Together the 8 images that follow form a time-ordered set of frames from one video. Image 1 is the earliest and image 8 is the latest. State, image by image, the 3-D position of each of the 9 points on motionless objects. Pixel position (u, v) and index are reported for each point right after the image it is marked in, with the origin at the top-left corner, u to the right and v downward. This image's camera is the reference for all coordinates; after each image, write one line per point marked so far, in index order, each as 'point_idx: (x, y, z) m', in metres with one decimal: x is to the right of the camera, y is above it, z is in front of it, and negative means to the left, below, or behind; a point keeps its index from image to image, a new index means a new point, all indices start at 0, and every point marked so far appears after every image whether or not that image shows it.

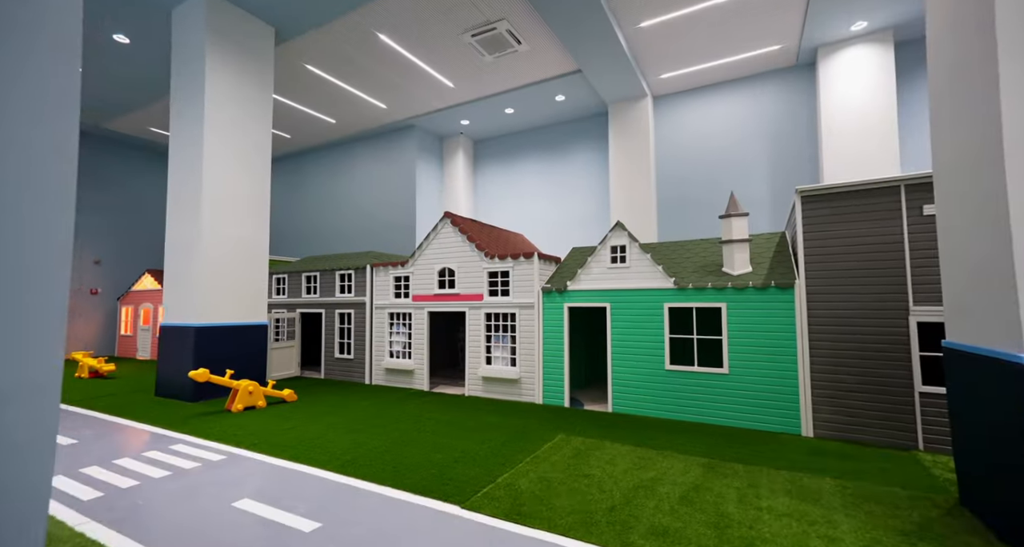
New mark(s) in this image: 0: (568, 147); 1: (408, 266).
0: (+1.2, +2.9, +10.8) m
1: (-1.7, +0.1, +7.6) m
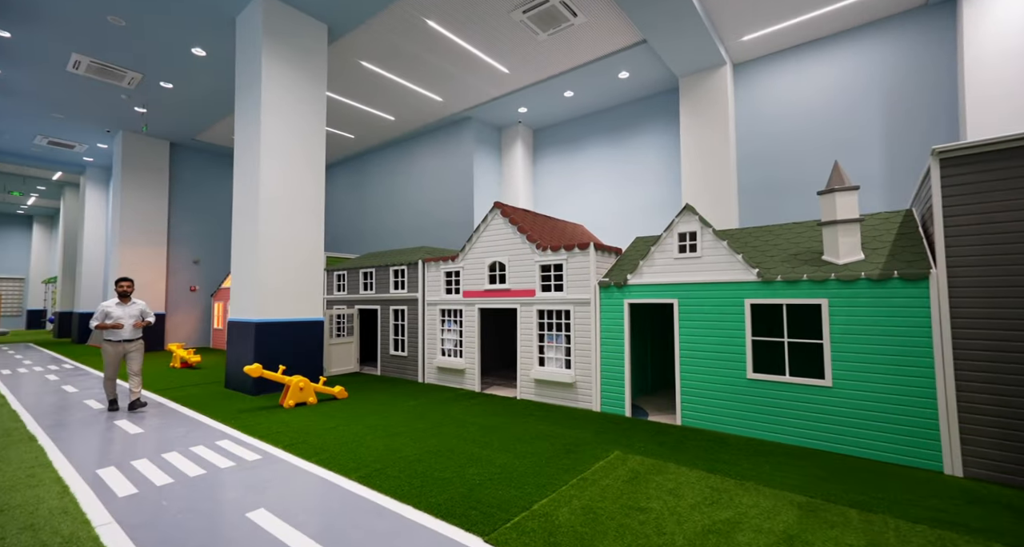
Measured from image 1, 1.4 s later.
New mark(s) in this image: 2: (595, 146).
0: (+2.5, +2.9, +10.0) m
1: (-0.8, +0.2, +7.2) m
2: (+1.8, +2.8, +10.5) m
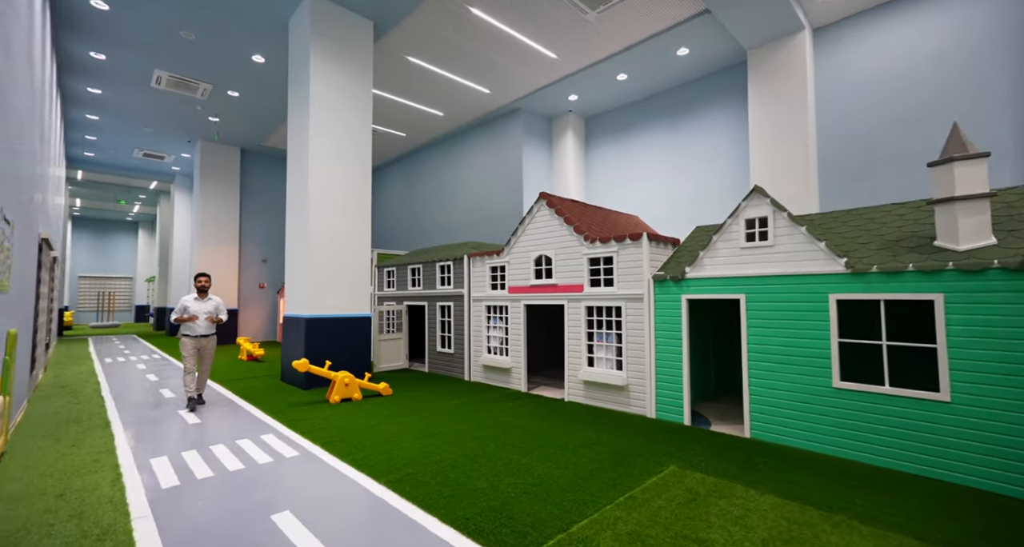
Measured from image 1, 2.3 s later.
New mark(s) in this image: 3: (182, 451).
0: (+3.5, +3.0, +9.3) m
1: (-0.1, +0.3, +7.0) m
2: (+2.9, +2.9, +9.9) m
3: (-3.3, -1.8, +4.7) m
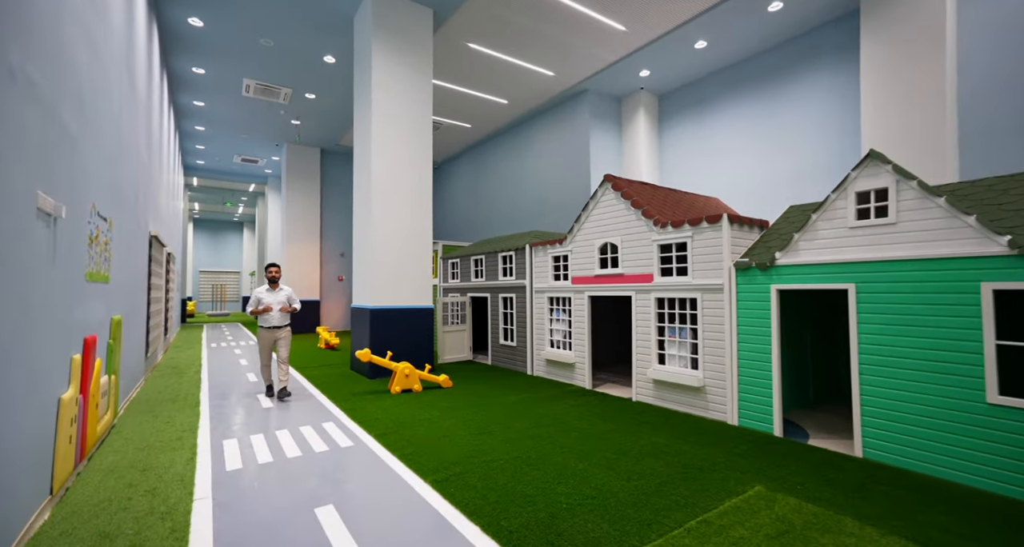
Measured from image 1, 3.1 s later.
0: (+4.7, +3.2, +8.3) m
1: (+0.8, +0.4, +6.6) m
2: (+4.2, +3.1, +9.1) m
3: (-2.7, -1.6, +4.9) m
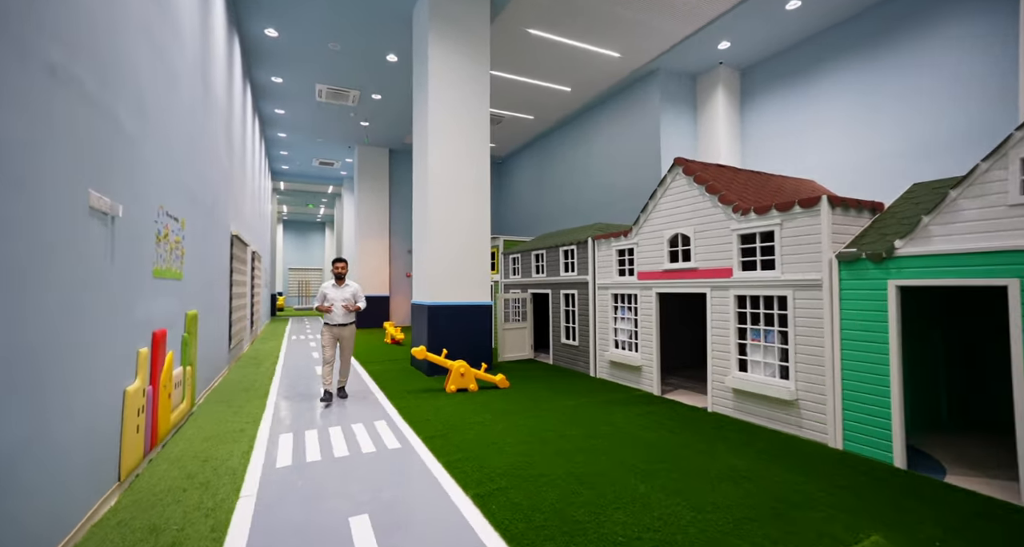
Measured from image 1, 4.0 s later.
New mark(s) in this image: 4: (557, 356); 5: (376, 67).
0: (+5.7, +3.3, +7.2) m
1: (+1.6, +0.5, +6.1) m
2: (+5.3, +3.1, +8.0) m
3: (-2.1, -1.6, +4.9) m
4: (+0.7, -1.3, +7.6) m
5: (-3.2, +5.0, +11.4) m
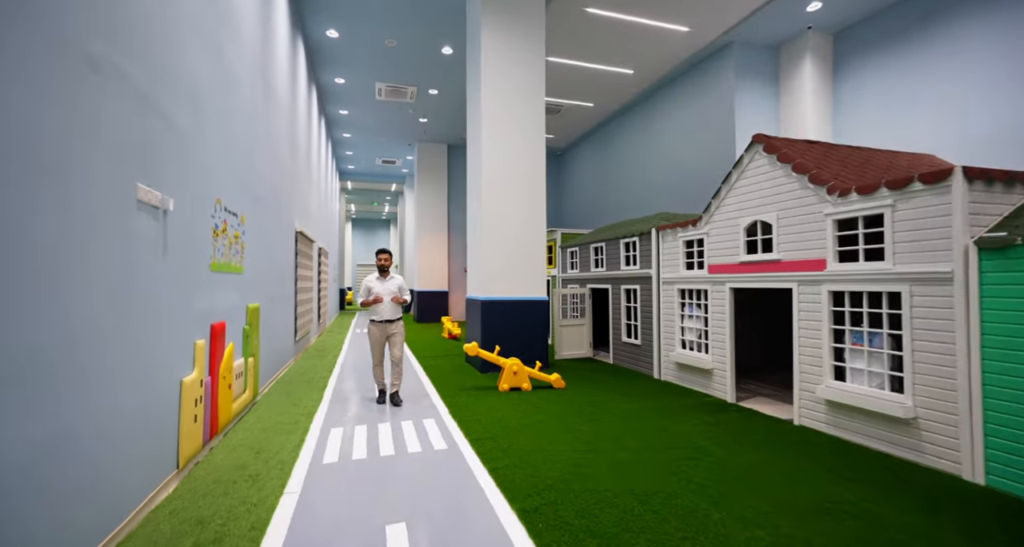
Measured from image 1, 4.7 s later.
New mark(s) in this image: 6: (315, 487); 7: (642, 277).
0: (+6.5, +3.3, +6.1) m
1: (+2.2, +0.6, +5.5) m
2: (+6.2, +3.2, +7.0) m
3: (-1.6, -1.5, +4.8) m
4: (+1.6, -1.2, +7.2) m
5: (-1.9, +5.1, +11.4) m
6: (-1.4, -1.5, +3.4) m
7: (+1.8, 0.0, +6.5) m
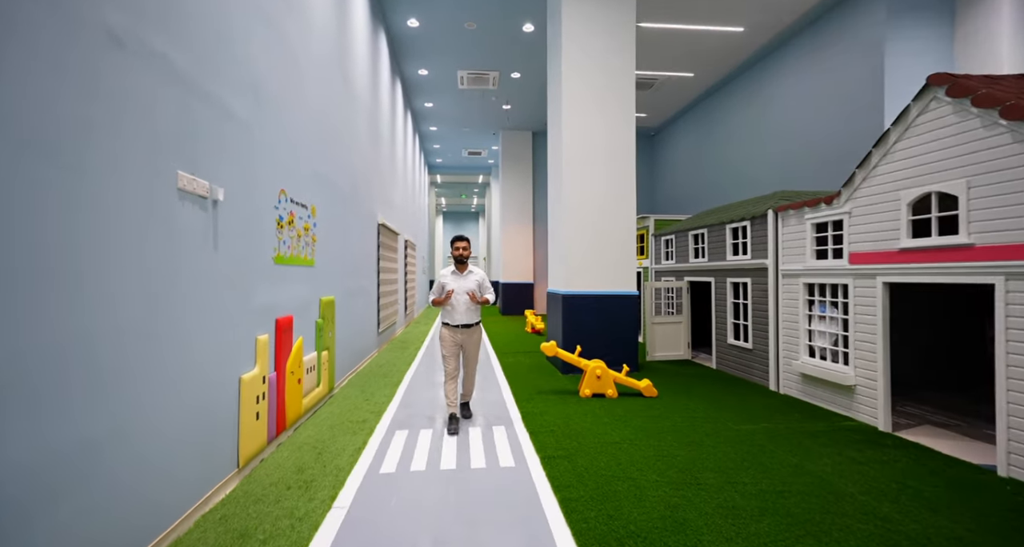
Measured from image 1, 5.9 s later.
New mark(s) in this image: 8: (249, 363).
0: (+7.3, +3.4, +4.2) m
1: (+3.0, +0.6, +4.4) m
2: (+7.2, +3.3, +5.1) m
3: (-0.8, -1.4, +4.4) m
4: (+2.7, -1.1, +6.2) m
5: (+0.1, +5.3, +10.9) m
6: (-0.9, -1.4, +3.0) m
7: (+2.8, +0.1, +5.5) m
8: (-2.1, -0.7, +3.7) m
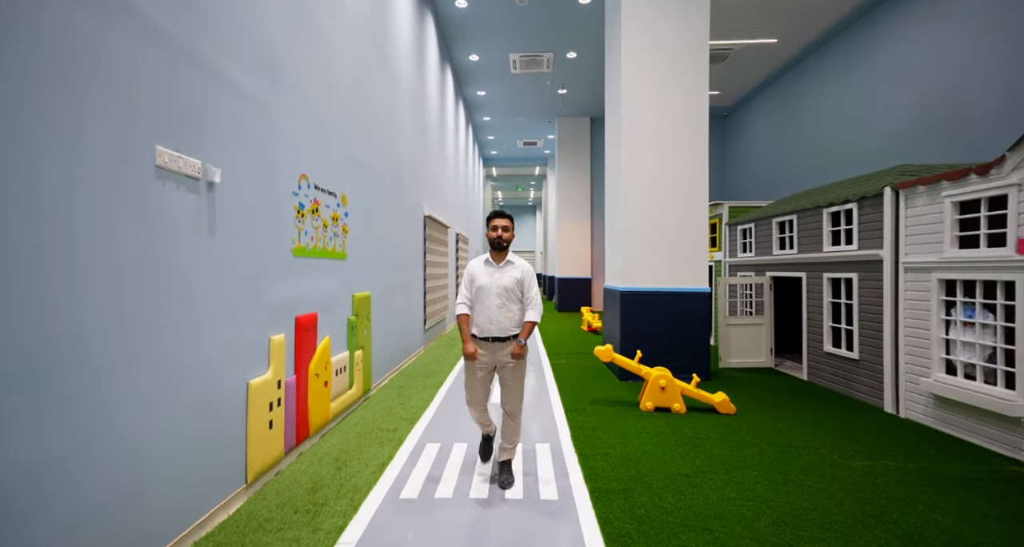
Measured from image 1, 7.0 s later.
0: (+7.6, +3.5, +2.6) m
1: (+3.4, +0.7, +3.4) m
2: (+7.6, +3.4, +3.5) m
3: (-0.4, -1.4, +3.9) m
4: (+3.3, -1.1, +5.2) m
5: (+1.2, +5.4, +10.1) m
6: (-0.7, -1.4, +2.5) m
7: (+3.3, +0.1, +4.5) m
8: (-1.8, -0.6, +3.3) m
